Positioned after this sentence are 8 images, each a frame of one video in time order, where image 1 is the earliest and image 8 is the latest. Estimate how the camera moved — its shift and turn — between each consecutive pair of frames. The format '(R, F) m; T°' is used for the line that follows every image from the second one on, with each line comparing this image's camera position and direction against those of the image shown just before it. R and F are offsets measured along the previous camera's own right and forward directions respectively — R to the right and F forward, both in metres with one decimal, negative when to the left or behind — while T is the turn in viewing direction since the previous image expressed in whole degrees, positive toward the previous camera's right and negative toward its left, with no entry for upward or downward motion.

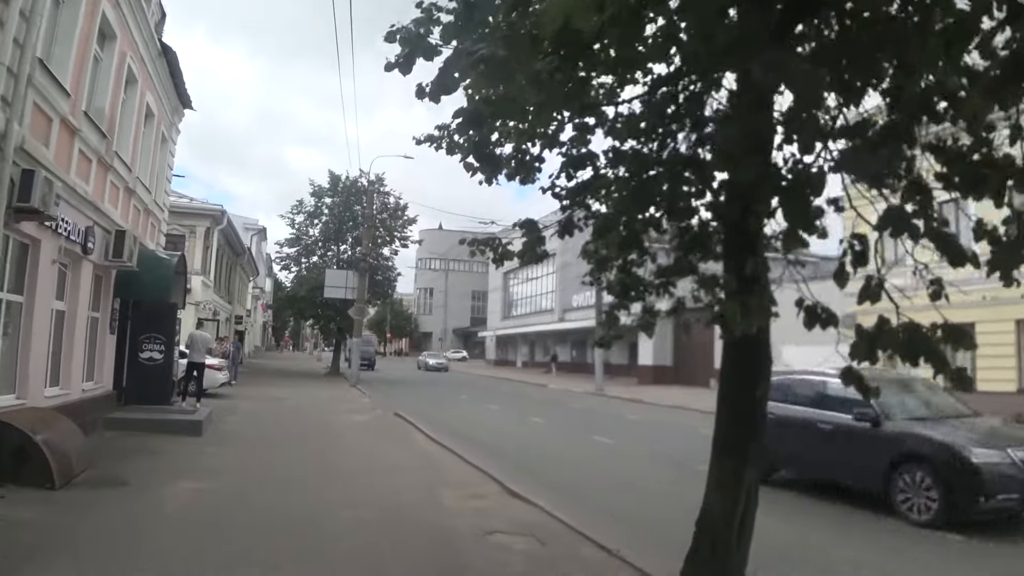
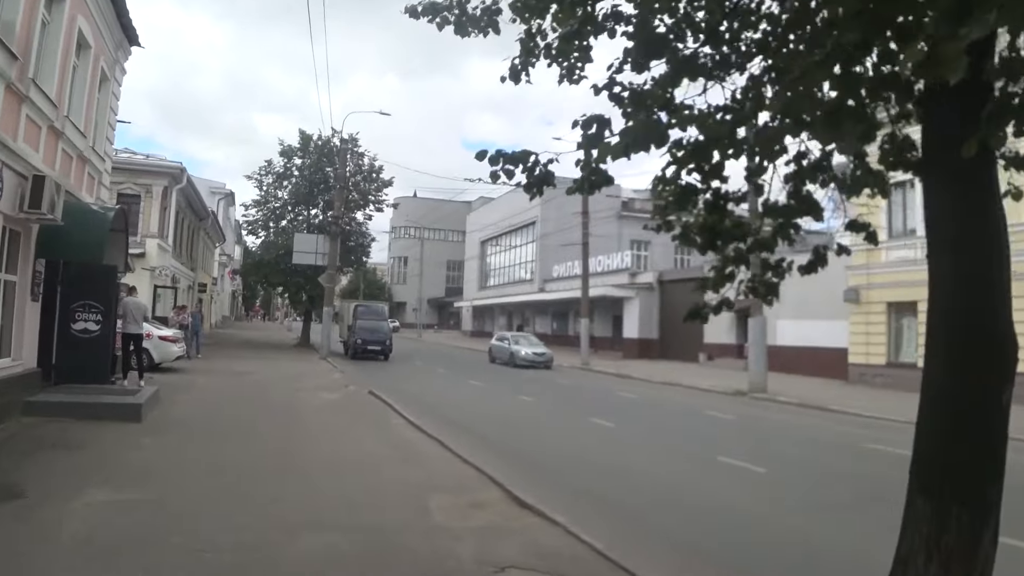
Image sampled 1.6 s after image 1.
(-0.3, +1.8) m; +2°
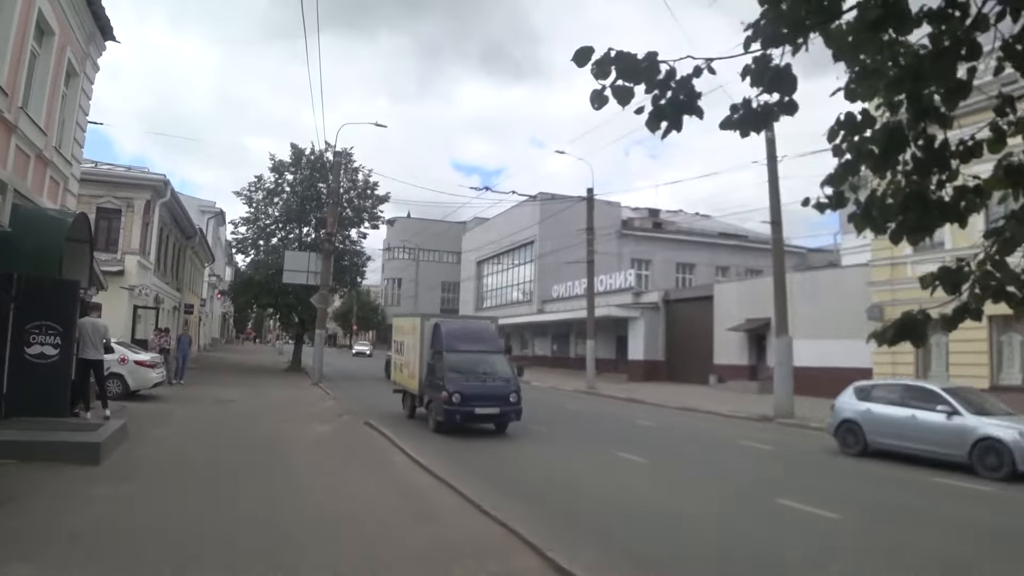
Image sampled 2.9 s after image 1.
(-0.3, +1.5) m; +1°
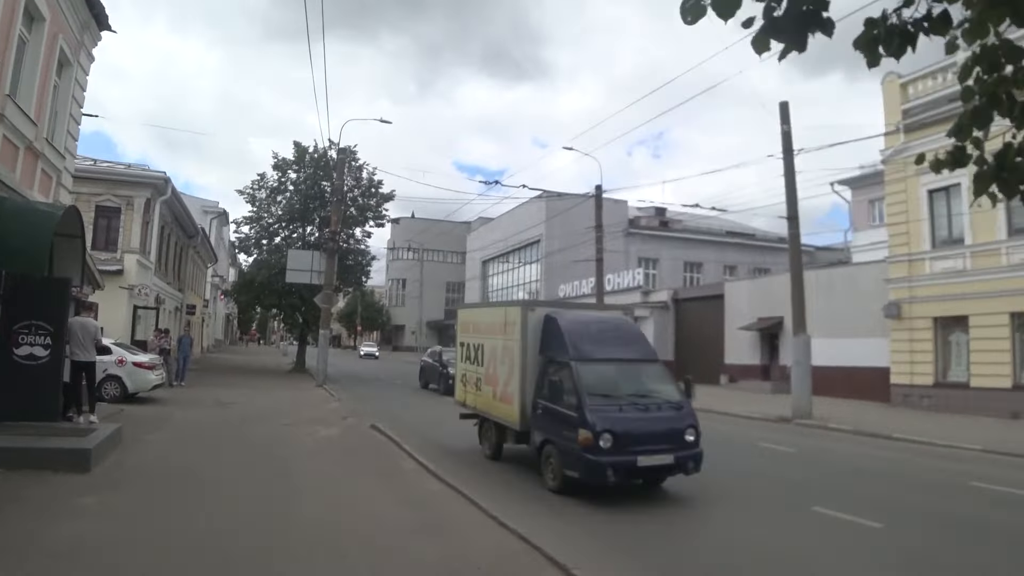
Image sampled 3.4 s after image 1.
(-0.1, +0.5) m; 0°
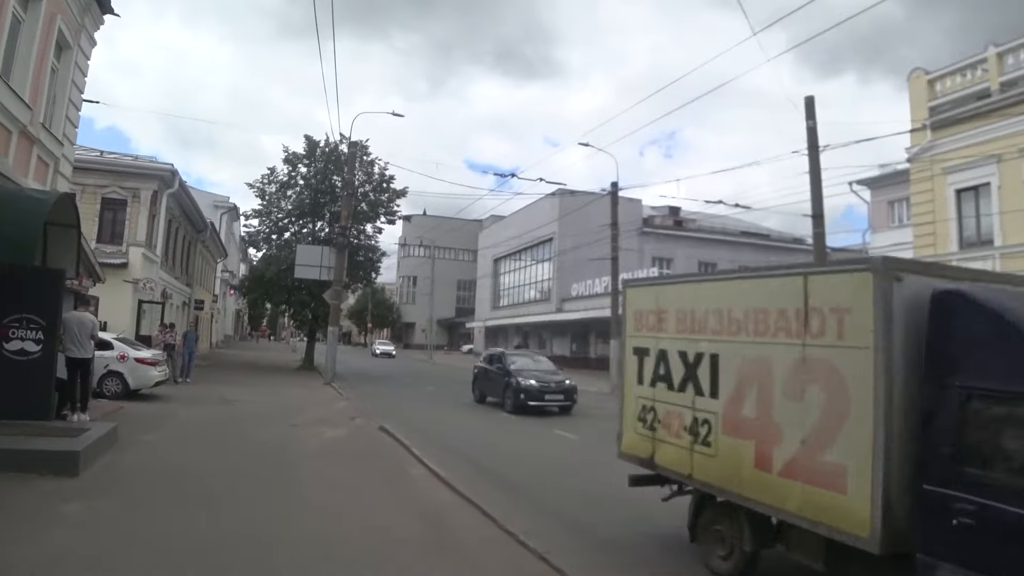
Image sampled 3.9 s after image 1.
(-0.1, +0.6) m; -1°
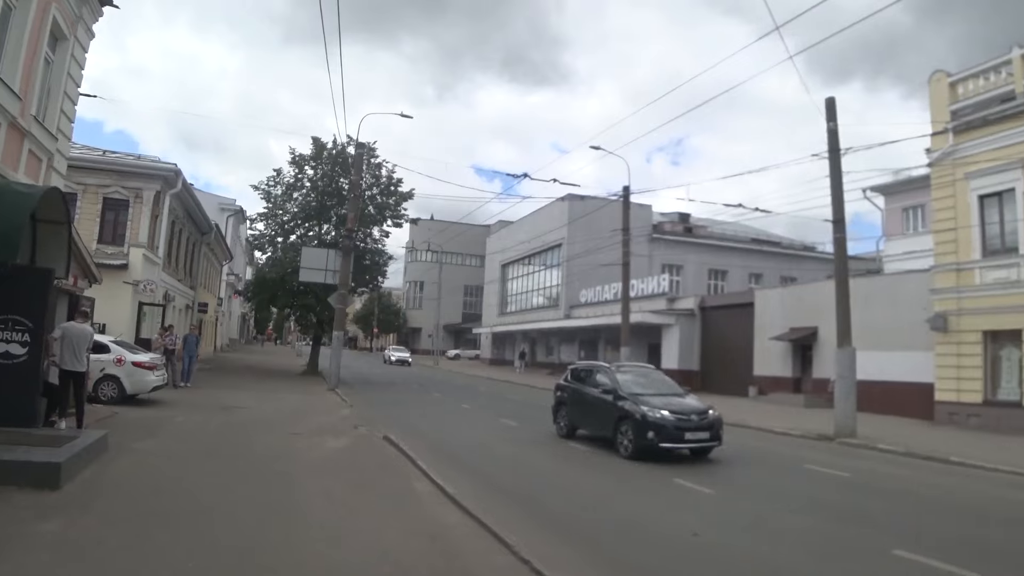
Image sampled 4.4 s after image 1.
(-0.1, +0.6) m; 0°
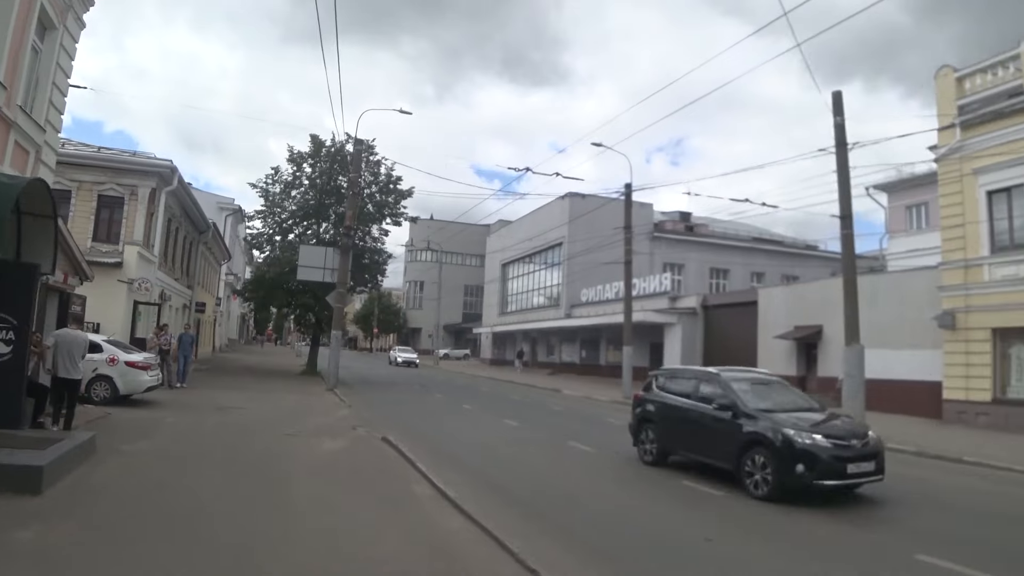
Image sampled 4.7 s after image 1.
(0.0, +0.3) m; 0°
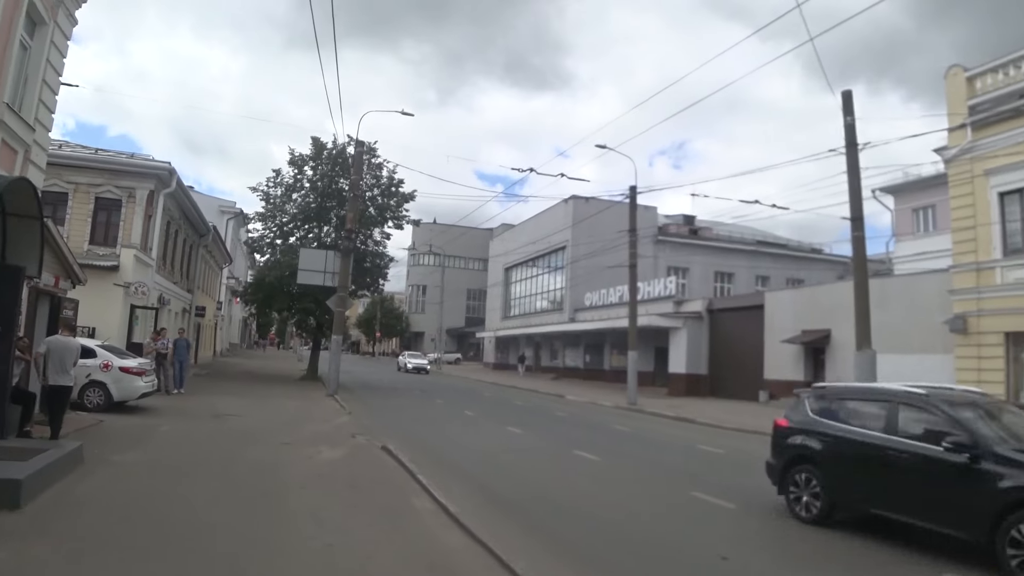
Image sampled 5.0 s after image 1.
(0.0, +0.4) m; 0°
